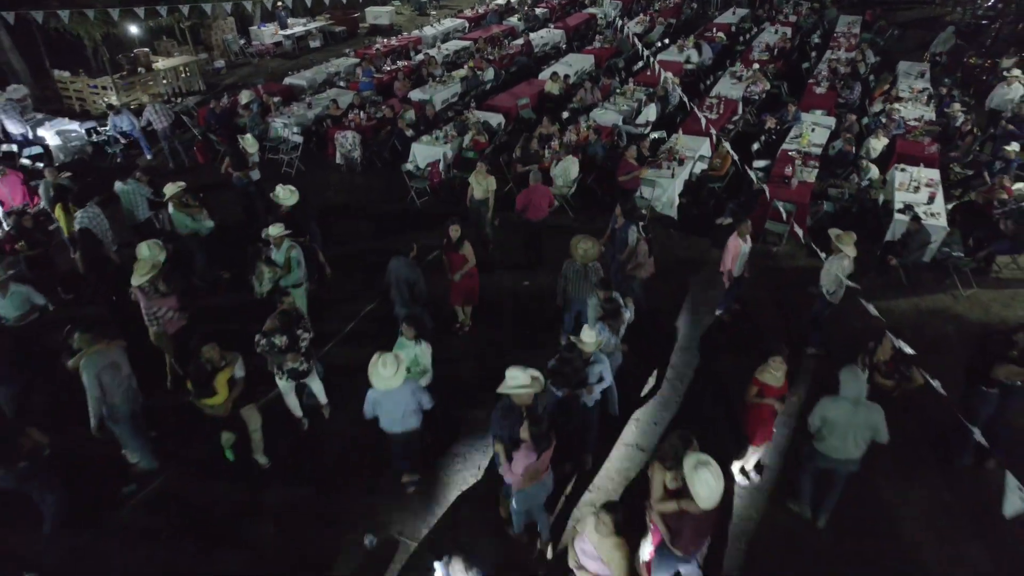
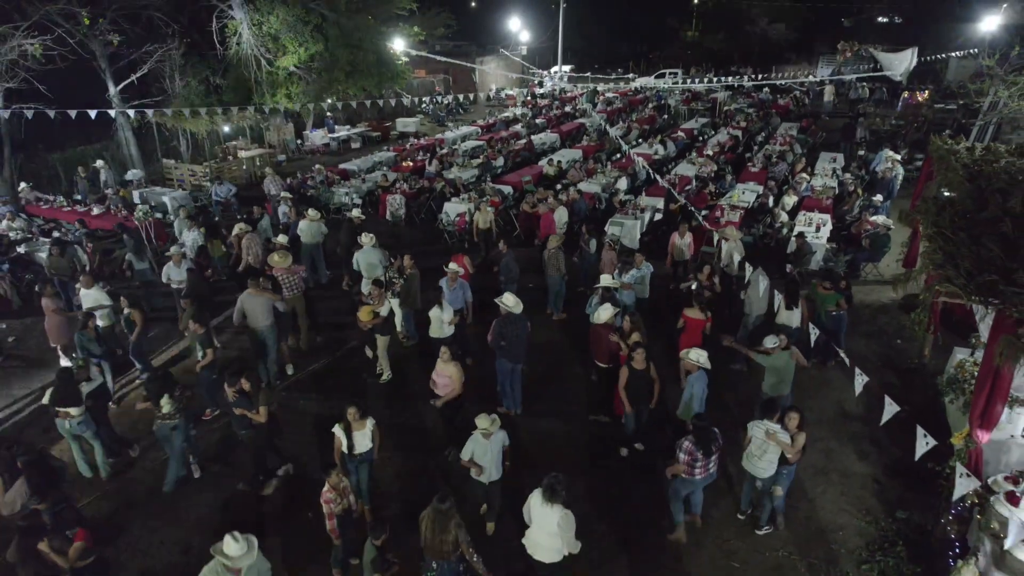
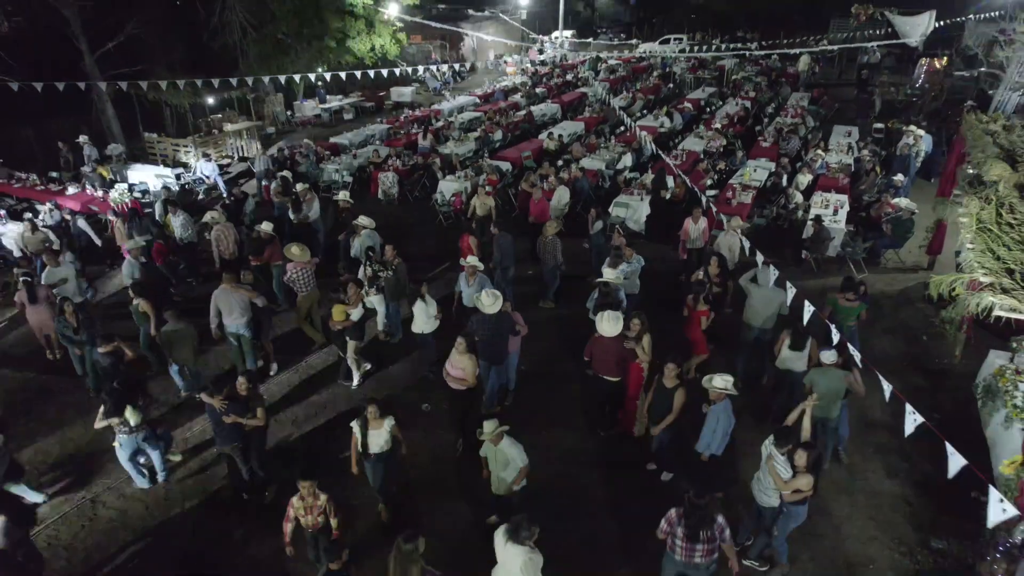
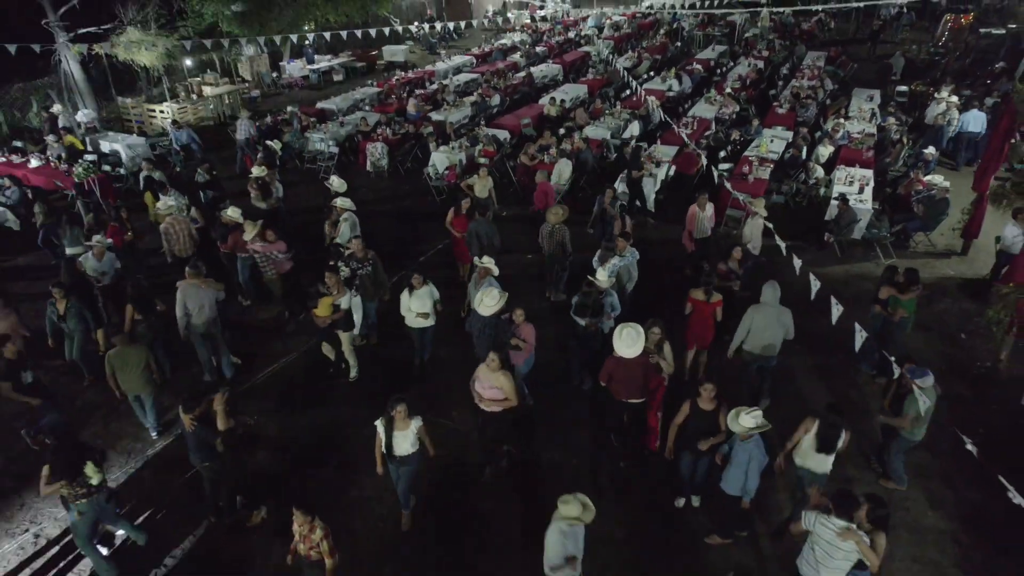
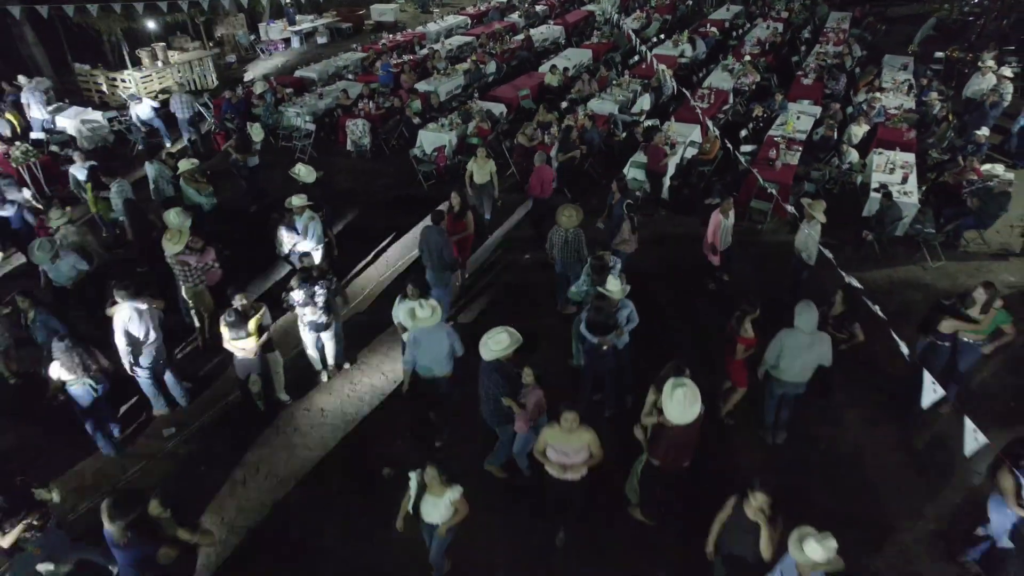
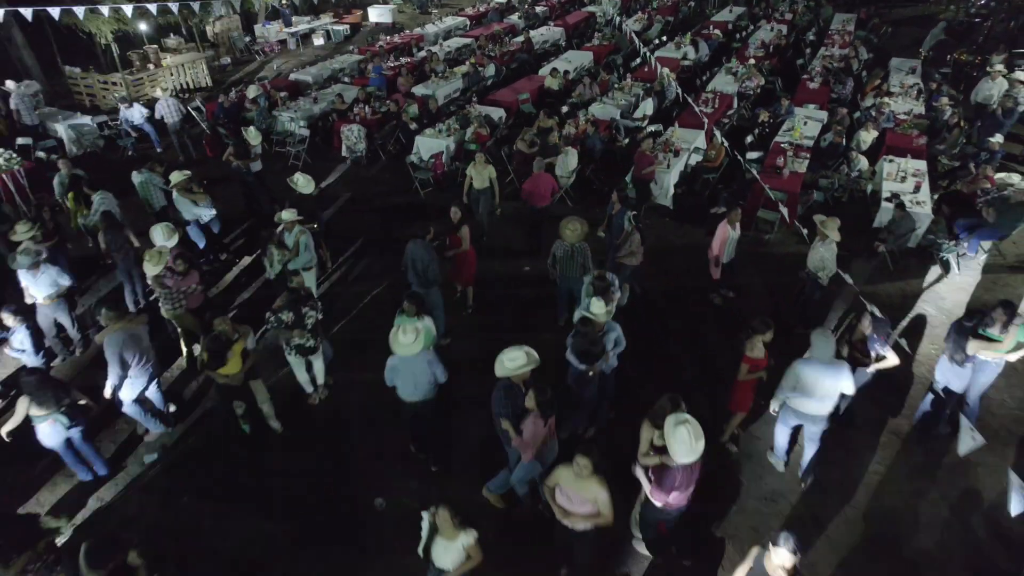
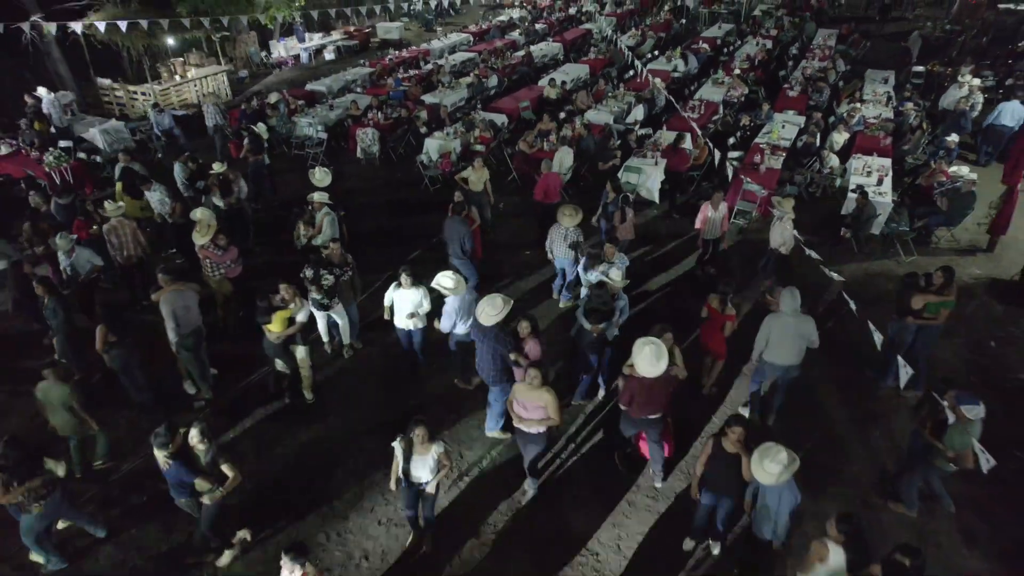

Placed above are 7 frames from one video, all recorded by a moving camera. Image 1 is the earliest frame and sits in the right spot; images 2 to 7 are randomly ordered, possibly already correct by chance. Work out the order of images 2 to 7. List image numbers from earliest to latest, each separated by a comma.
6, 5, 7, 4, 3, 2
